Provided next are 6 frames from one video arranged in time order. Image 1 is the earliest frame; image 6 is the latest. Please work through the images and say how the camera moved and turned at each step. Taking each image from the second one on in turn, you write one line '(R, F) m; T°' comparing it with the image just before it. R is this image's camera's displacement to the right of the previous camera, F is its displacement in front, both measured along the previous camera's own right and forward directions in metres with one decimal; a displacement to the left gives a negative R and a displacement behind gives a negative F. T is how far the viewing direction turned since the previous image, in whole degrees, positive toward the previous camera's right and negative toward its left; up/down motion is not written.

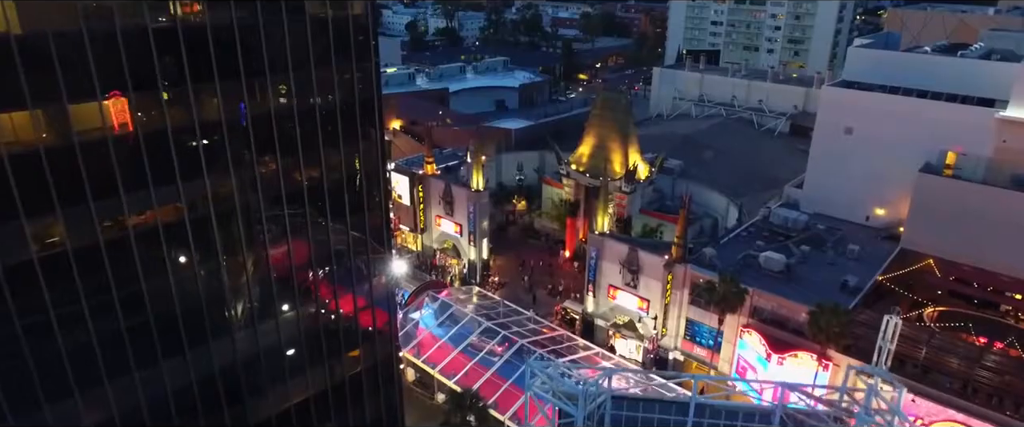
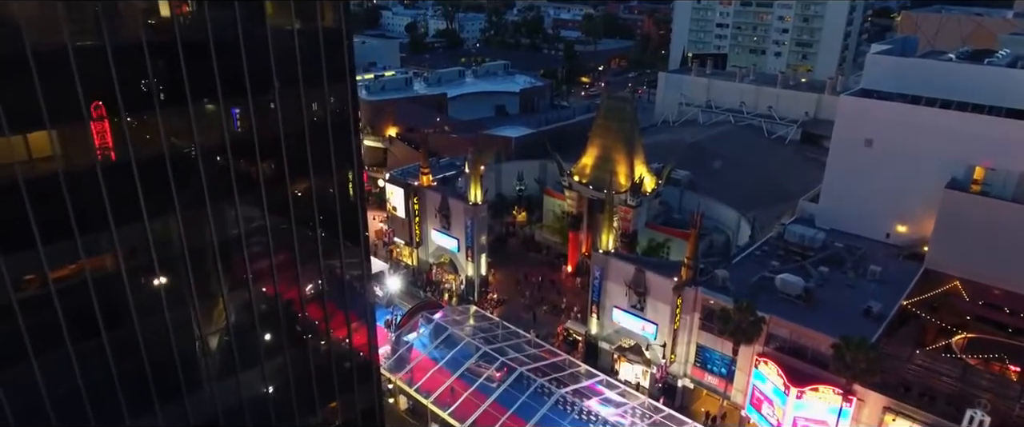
(+0.1, +2.0) m; 0°
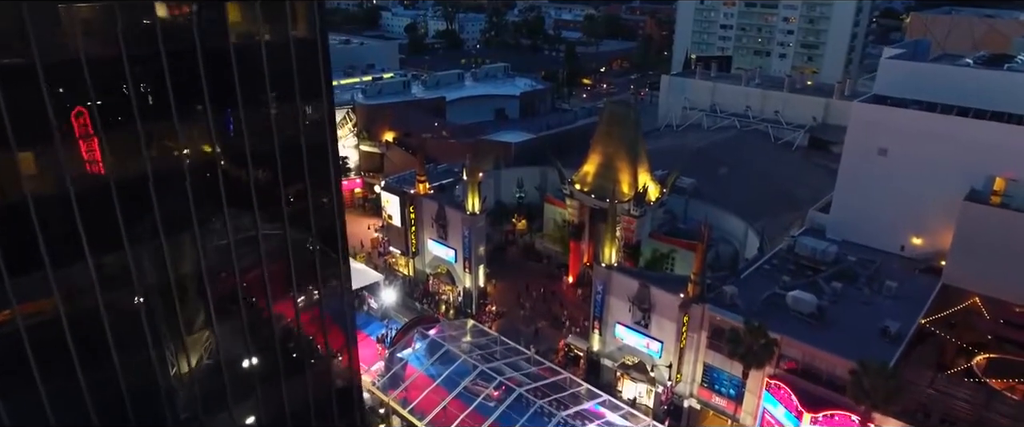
(+0.1, +1.3) m; 0°
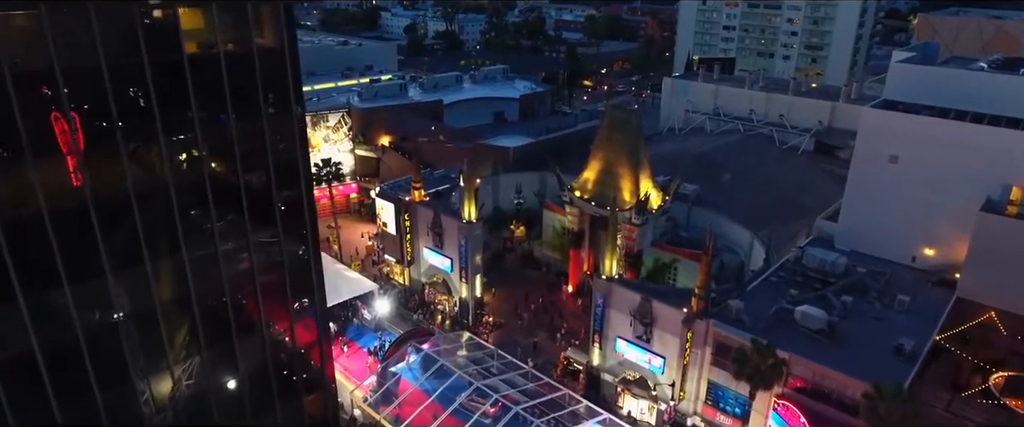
(+0.2, +1.1) m; 0°
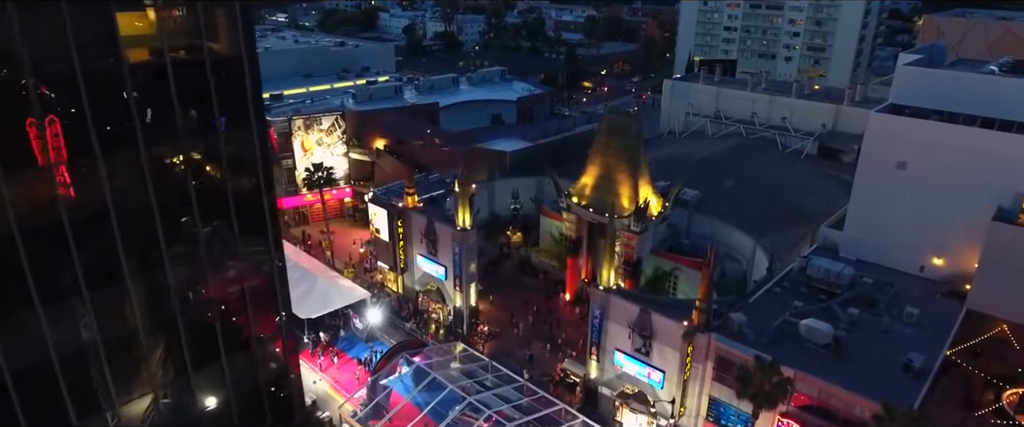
(+0.3, +1.0) m; 0°
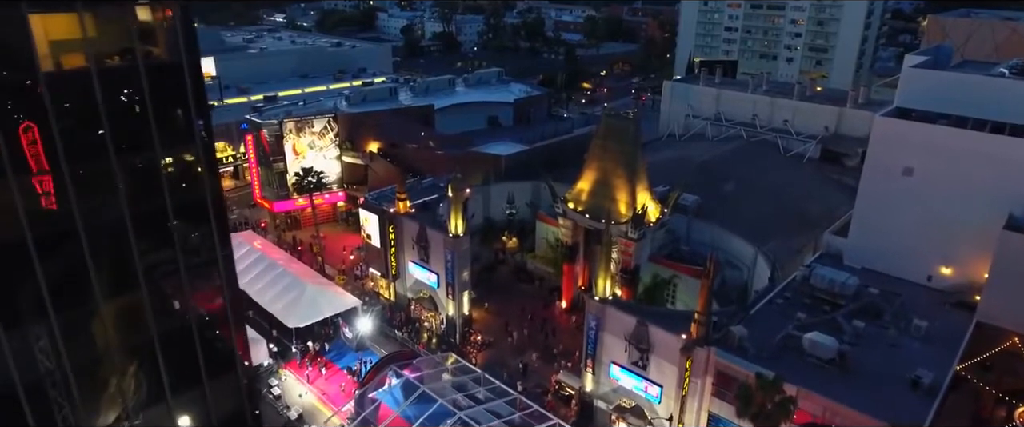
(+0.4, +1.0) m; 0°
